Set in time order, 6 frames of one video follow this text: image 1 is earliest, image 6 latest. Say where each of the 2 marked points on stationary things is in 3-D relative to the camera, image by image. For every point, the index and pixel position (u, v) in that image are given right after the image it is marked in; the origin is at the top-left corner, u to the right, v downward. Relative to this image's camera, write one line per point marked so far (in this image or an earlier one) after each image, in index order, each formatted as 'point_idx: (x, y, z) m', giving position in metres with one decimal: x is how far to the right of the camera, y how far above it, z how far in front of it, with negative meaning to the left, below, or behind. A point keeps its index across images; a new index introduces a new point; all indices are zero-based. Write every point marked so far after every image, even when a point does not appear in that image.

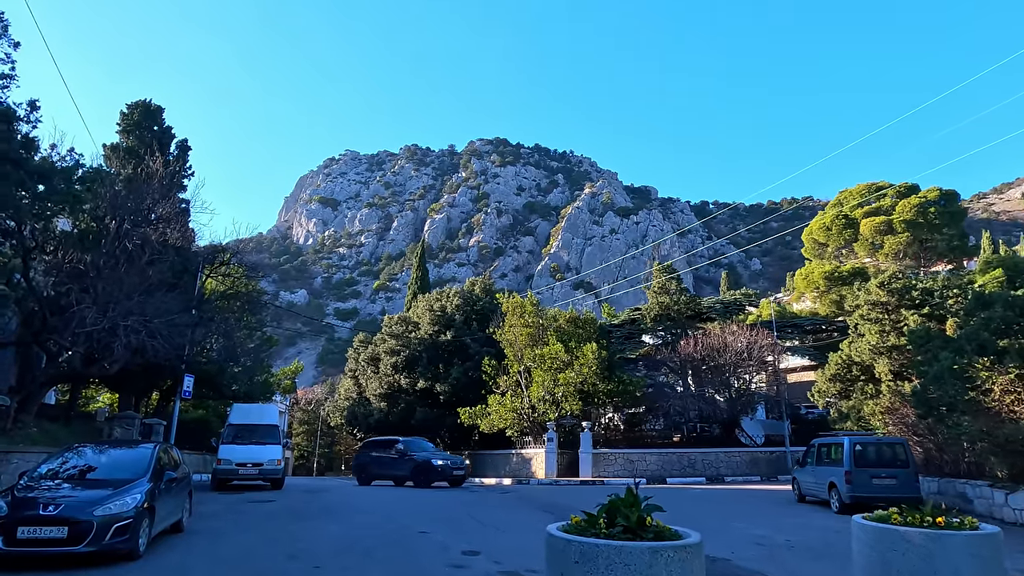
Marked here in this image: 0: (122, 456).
0: (-5.4, -2.3, +9.2) m
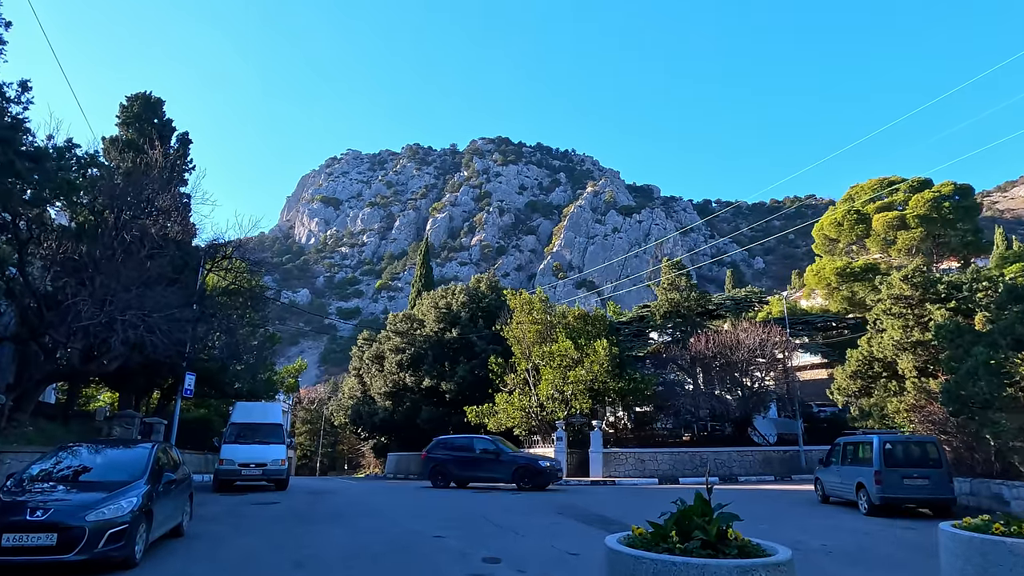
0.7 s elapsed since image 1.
0: (-5.1, -2.2, +8.6) m
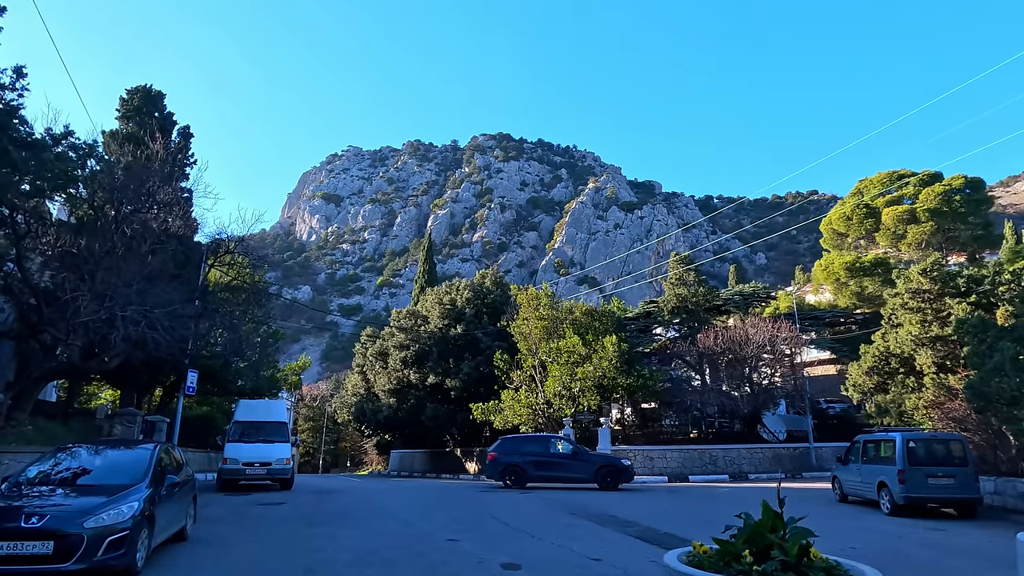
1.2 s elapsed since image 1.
0: (-4.9, -2.1, +8.2) m
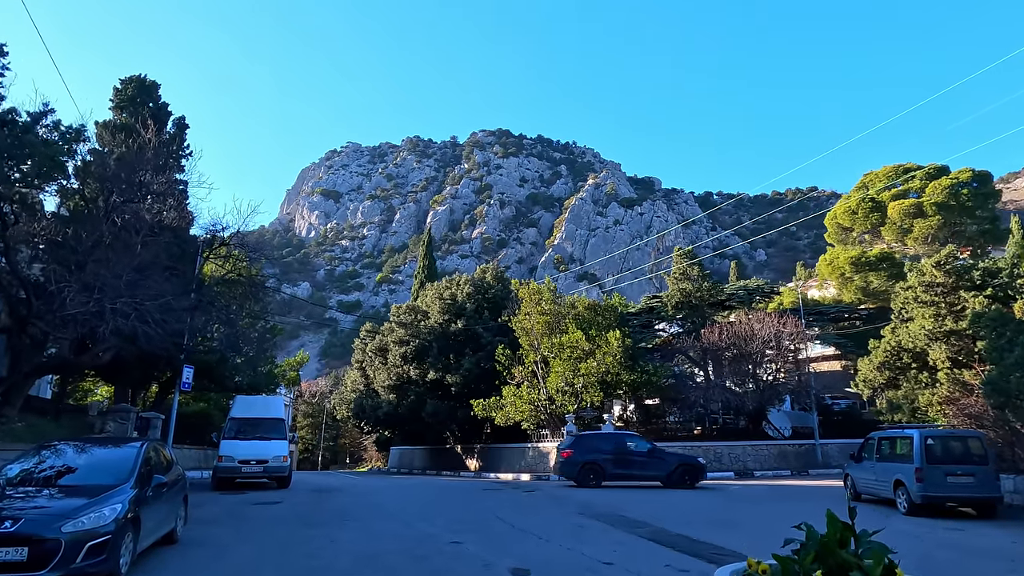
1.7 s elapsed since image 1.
0: (-4.8, -2.0, +7.8) m
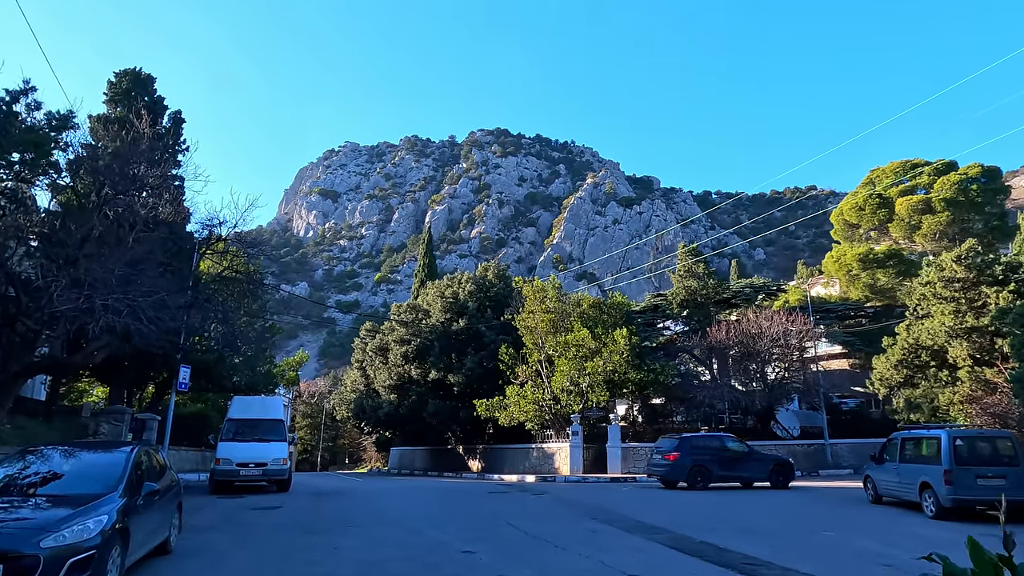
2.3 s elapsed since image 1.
0: (-4.6, -1.9, +7.2) m
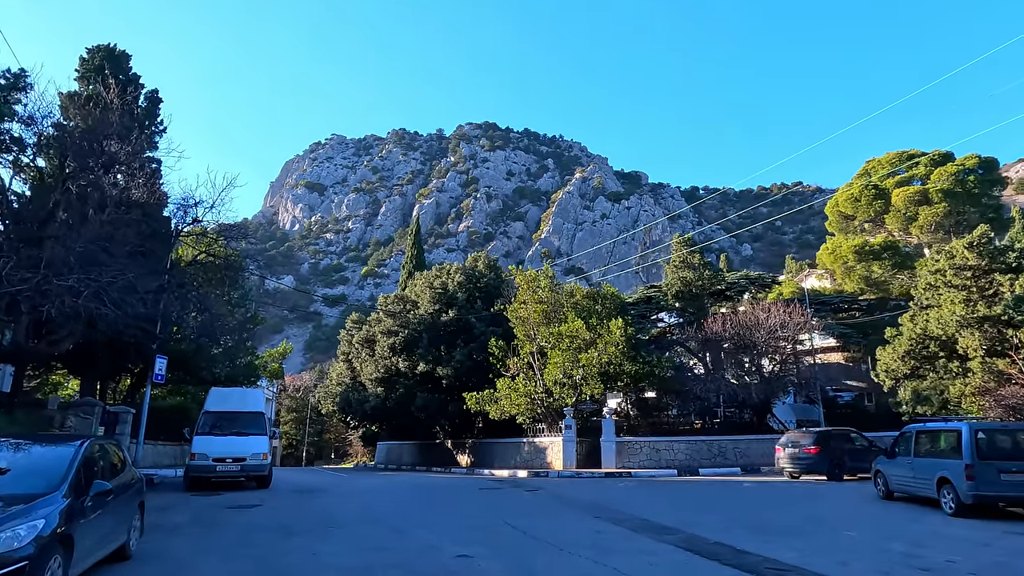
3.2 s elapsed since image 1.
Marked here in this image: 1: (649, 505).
0: (-4.5, -1.6, +6.3) m
1: (+2.7, -4.2, +12.8) m
